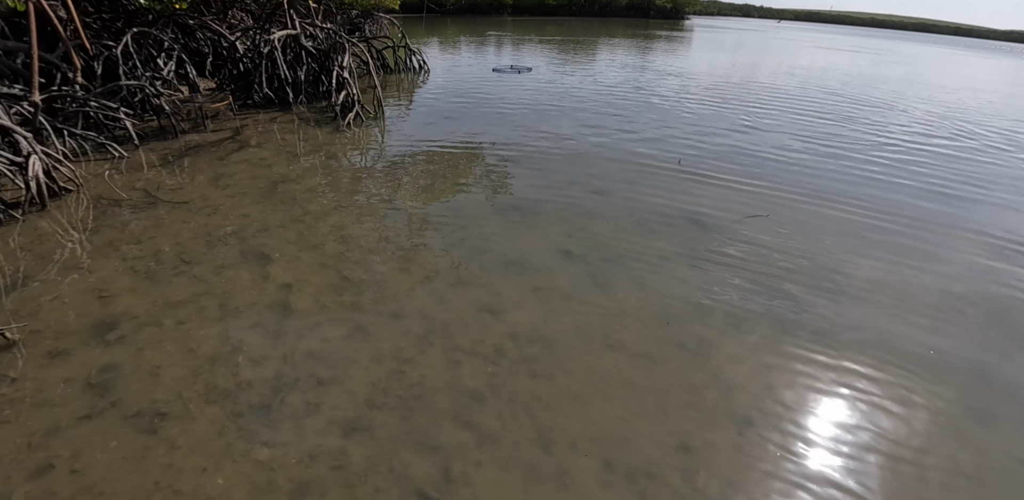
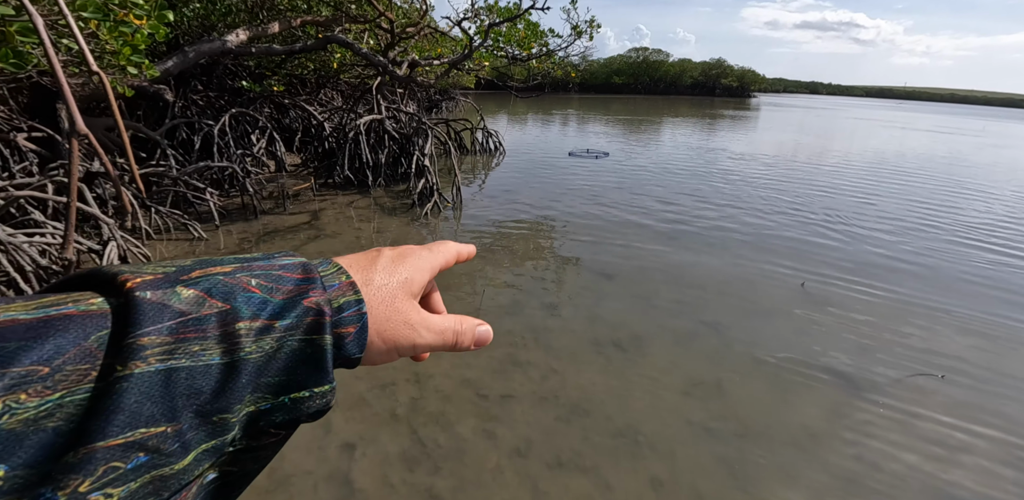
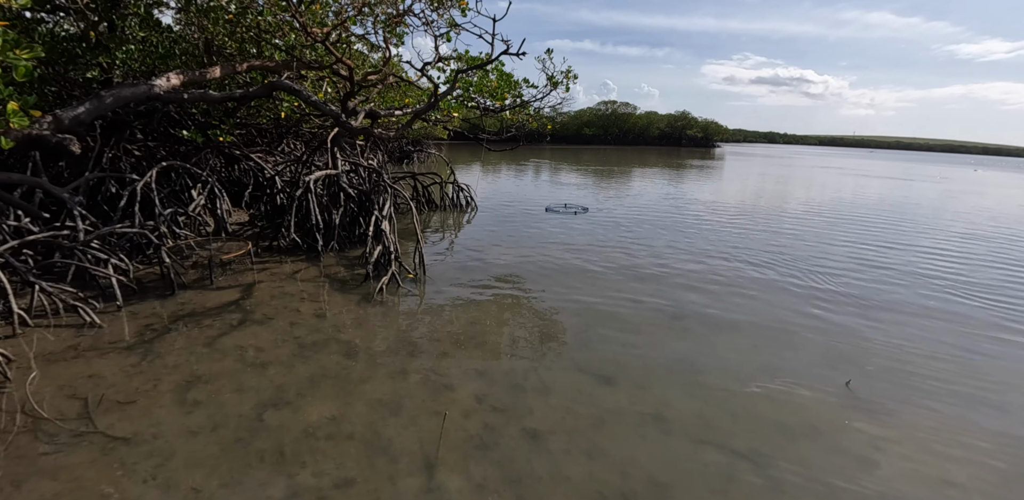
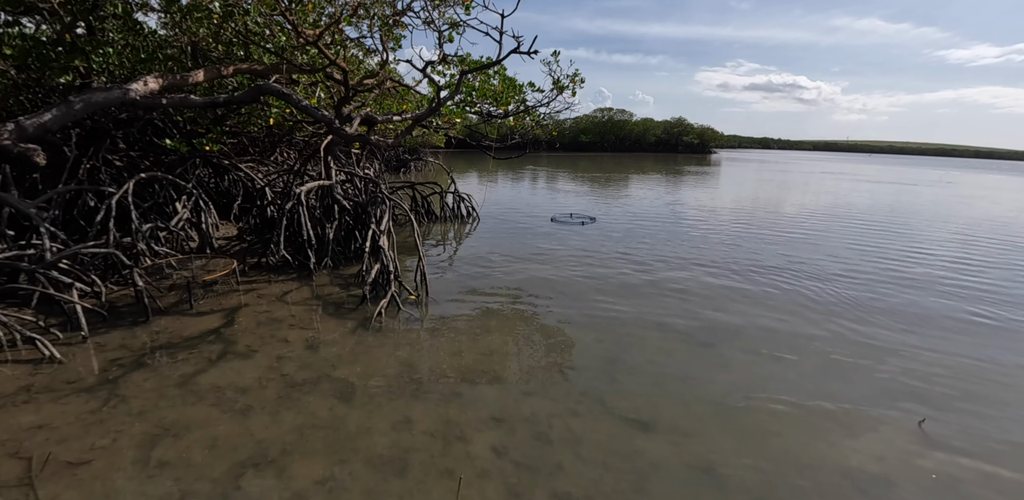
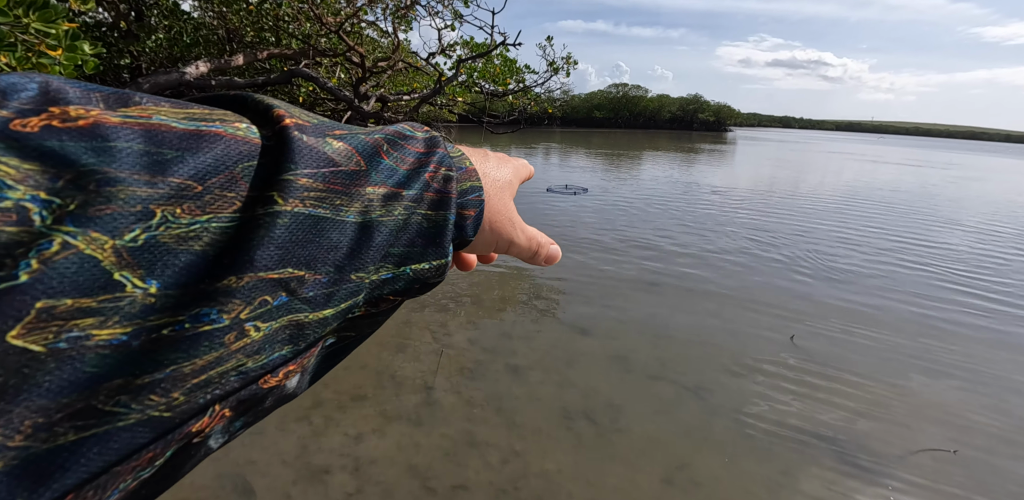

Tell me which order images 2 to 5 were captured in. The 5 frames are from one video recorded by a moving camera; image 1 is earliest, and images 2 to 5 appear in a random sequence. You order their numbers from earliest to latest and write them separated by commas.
2, 5, 3, 4
